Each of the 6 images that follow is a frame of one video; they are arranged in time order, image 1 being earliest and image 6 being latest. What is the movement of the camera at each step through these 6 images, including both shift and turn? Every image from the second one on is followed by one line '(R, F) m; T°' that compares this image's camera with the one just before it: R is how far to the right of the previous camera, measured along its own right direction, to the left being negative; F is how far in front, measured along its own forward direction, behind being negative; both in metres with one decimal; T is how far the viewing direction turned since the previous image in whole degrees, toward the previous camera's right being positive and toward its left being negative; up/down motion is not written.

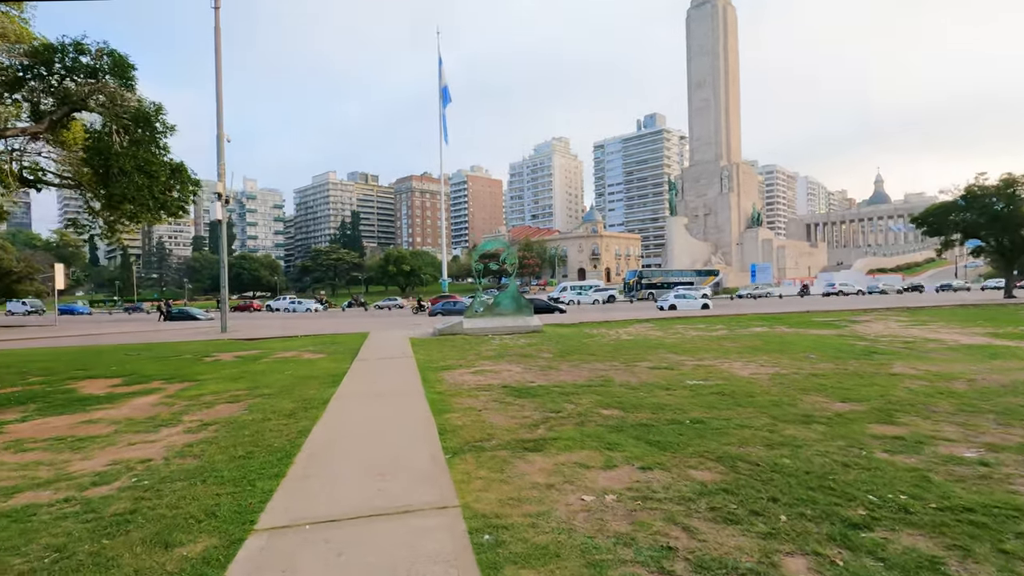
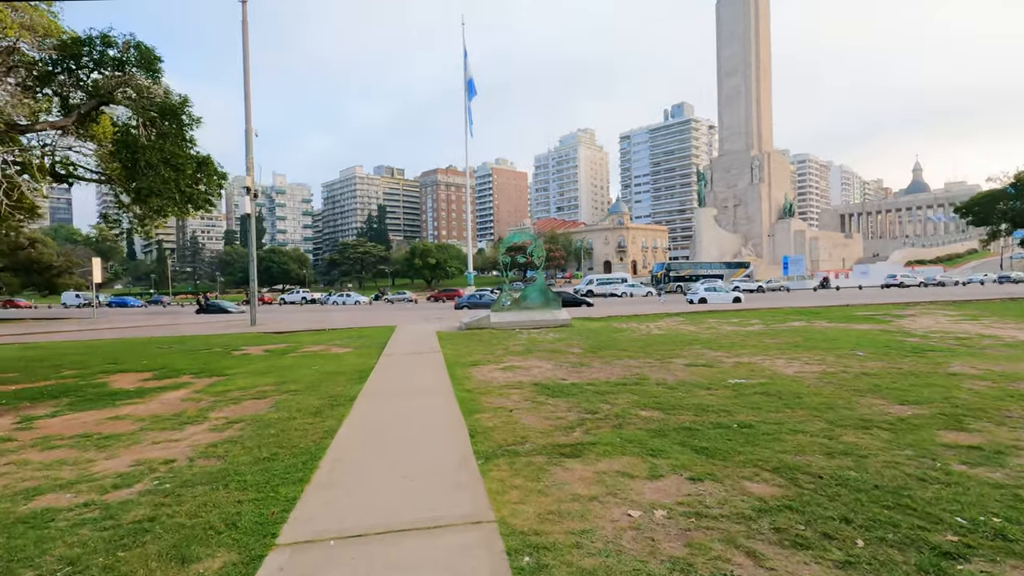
(-0.1, +0.4) m; -3°
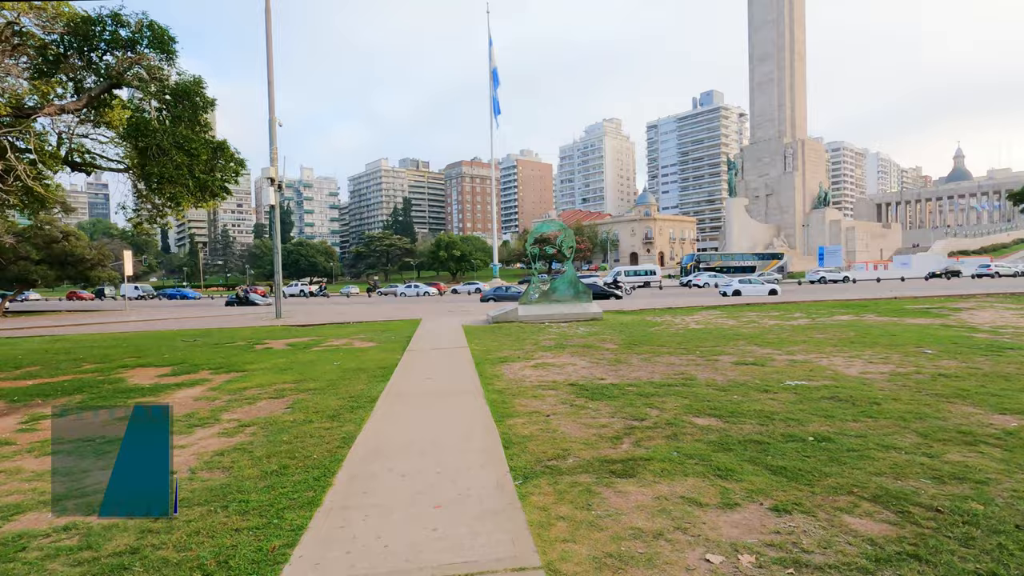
(-0.1, +0.7) m; -3°
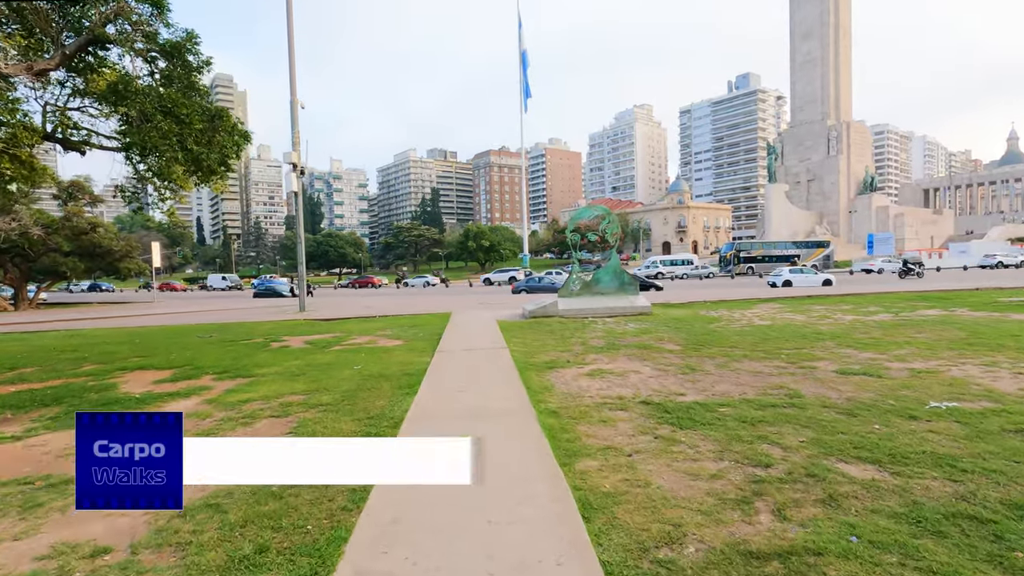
(-0.3, +1.7) m; -3°
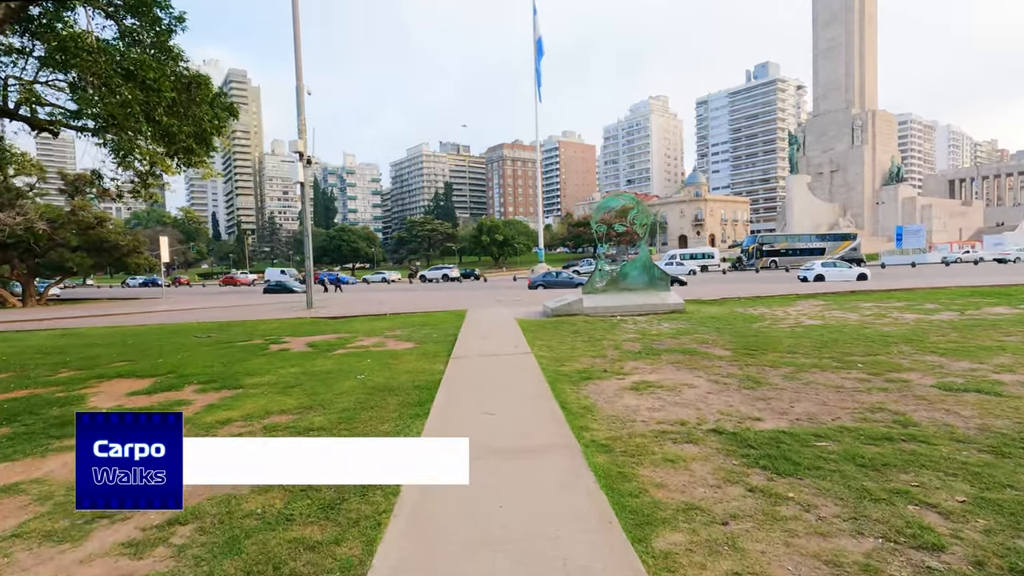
(-0.2, +1.3) m; -1°
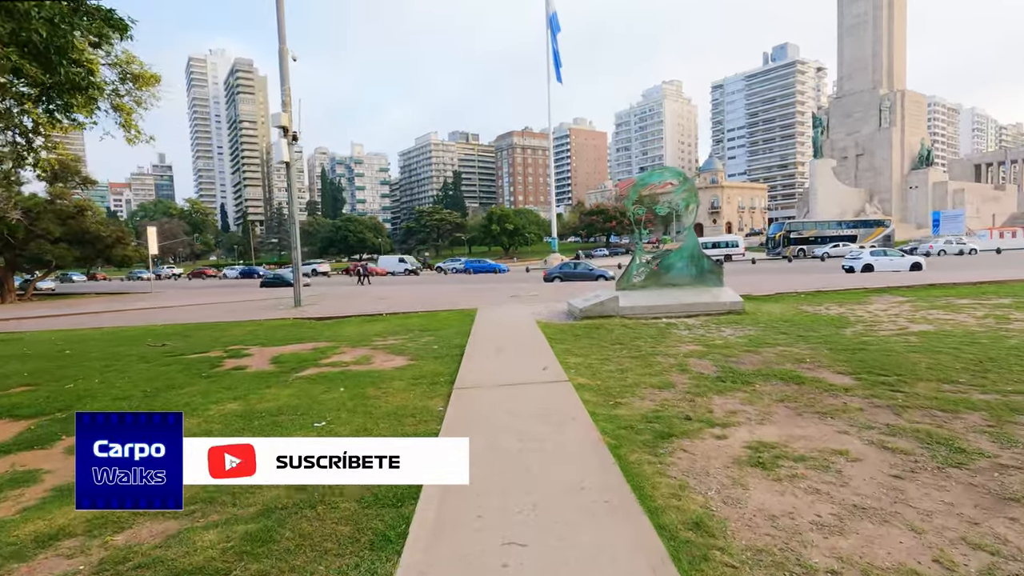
(-0.2, +2.8) m; -1°
